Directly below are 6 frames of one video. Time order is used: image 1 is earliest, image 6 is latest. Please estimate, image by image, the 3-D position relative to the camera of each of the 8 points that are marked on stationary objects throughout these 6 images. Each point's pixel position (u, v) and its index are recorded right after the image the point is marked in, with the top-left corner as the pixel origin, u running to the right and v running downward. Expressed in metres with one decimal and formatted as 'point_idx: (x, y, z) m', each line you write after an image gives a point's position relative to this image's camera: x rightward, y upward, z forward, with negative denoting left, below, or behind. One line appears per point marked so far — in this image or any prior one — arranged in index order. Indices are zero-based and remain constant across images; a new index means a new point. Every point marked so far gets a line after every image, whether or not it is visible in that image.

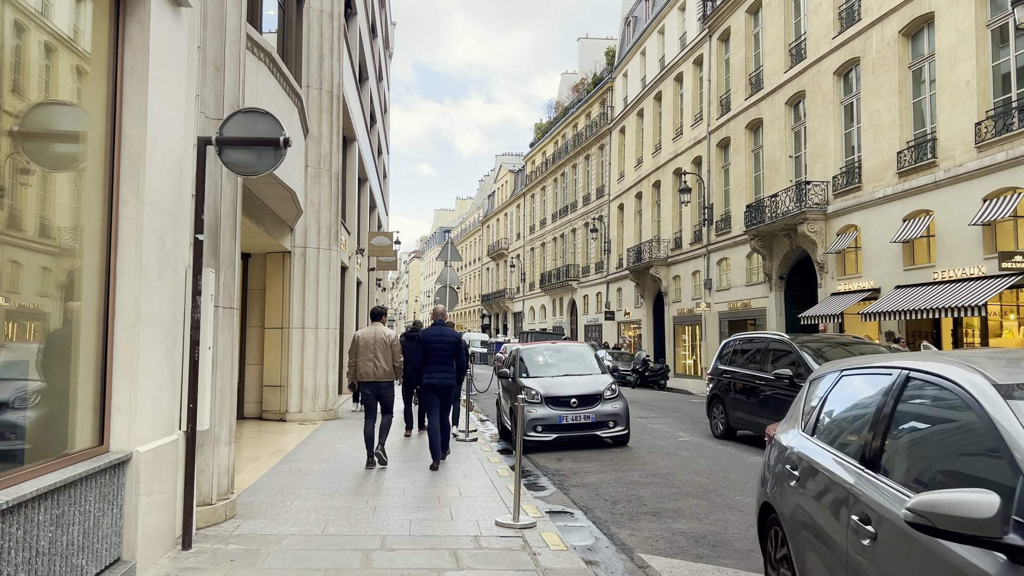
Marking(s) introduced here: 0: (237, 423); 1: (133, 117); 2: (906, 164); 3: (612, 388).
0: (-4.5, -2.2, +12.9) m
1: (-2.1, +1.0, +4.4) m
2: (+9.9, +3.1, +19.6) m
3: (+1.4, -1.4, +11.0) m
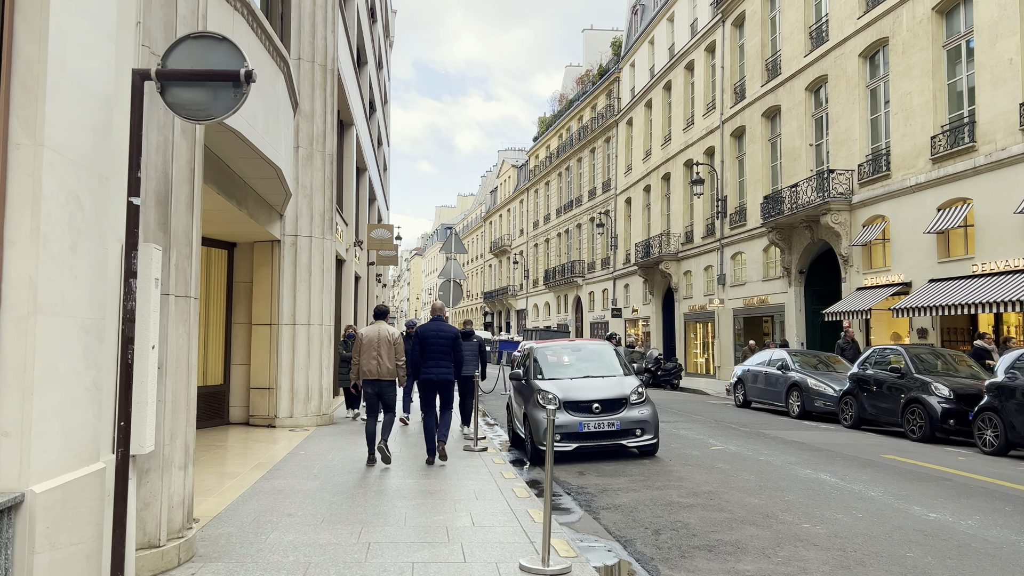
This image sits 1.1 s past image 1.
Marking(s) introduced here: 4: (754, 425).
0: (-4.4, -2.1, +11.7) m
1: (-2.0, +1.1, +3.2) m
2: (+10.1, +3.2, +18.4) m
3: (+1.6, -1.3, +9.8) m
4: (+4.2, -2.4, +13.6) m
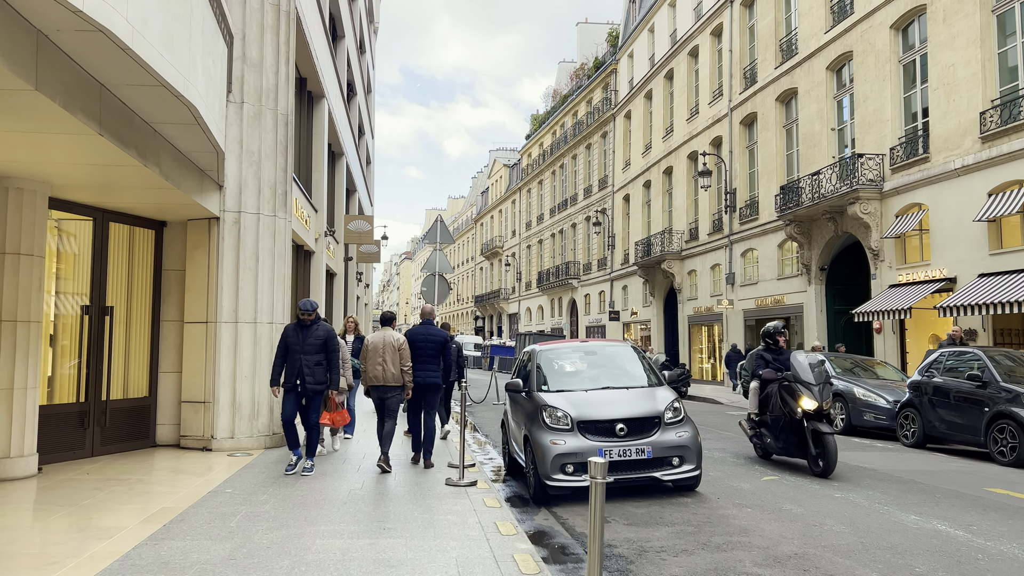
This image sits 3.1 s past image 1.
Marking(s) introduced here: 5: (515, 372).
0: (-4.4, -2.0, +9.3) m
1: (-1.9, +1.3, +0.9) m
2: (+9.9, +3.3, +16.2) m
3: (+1.6, -1.2, +7.5) m
4: (+4.1, -2.3, +11.3) m
5: (0.0, -1.0, +9.4) m
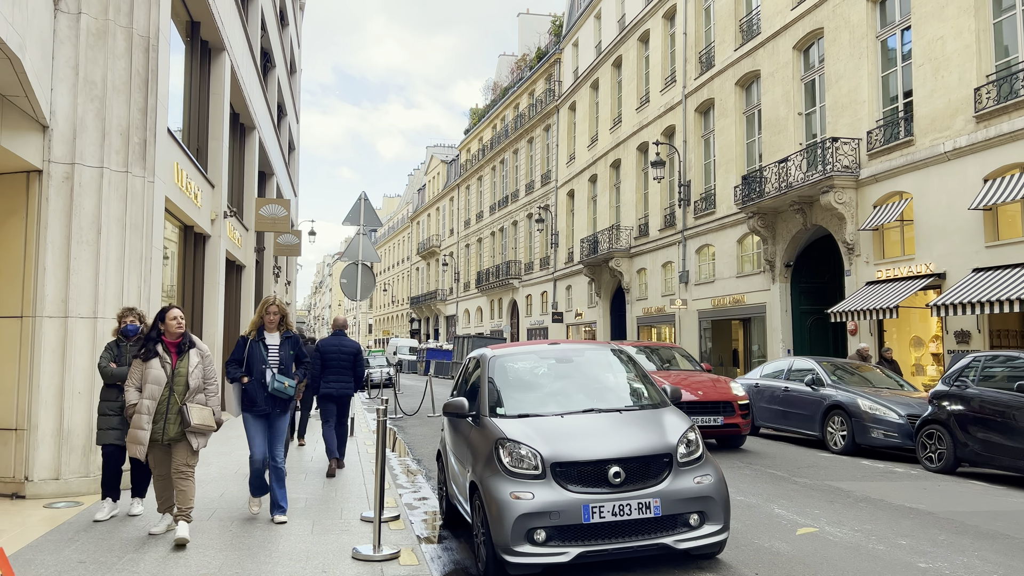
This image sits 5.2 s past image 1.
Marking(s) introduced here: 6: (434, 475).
0: (-4.9, -1.8, +6.5) m
1: (-1.8, +1.5, -1.7) m
2: (+8.8, +3.4, +14.6) m
3: (+1.2, -1.0, +5.2) m
4: (+3.4, -2.1, +9.1) m
5: (-0.5, -0.9, +7.0) m
6: (-0.9, -2.2, +9.3) m
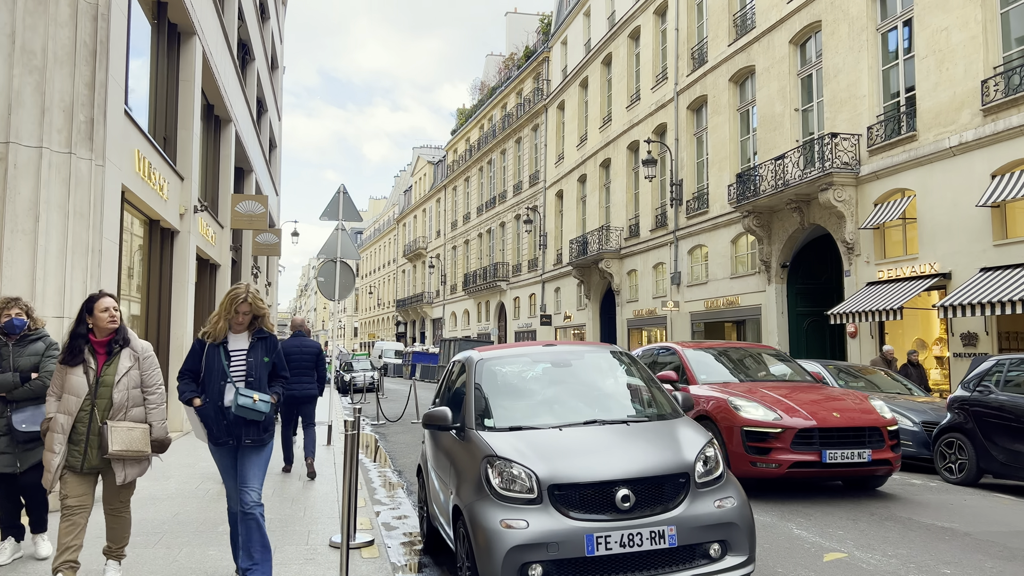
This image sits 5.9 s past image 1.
0: (-5.0, -1.8, +5.7) m
1: (-1.7, +1.5, -2.4) m
2: (+8.6, +3.4, +14.0) m
3: (+1.1, -1.0, +4.5) m
4: (+3.3, -2.1, +8.5) m
5: (-0.6, -0.8, +6.2) m
6: (-1.0, -2.2, +8.5) m
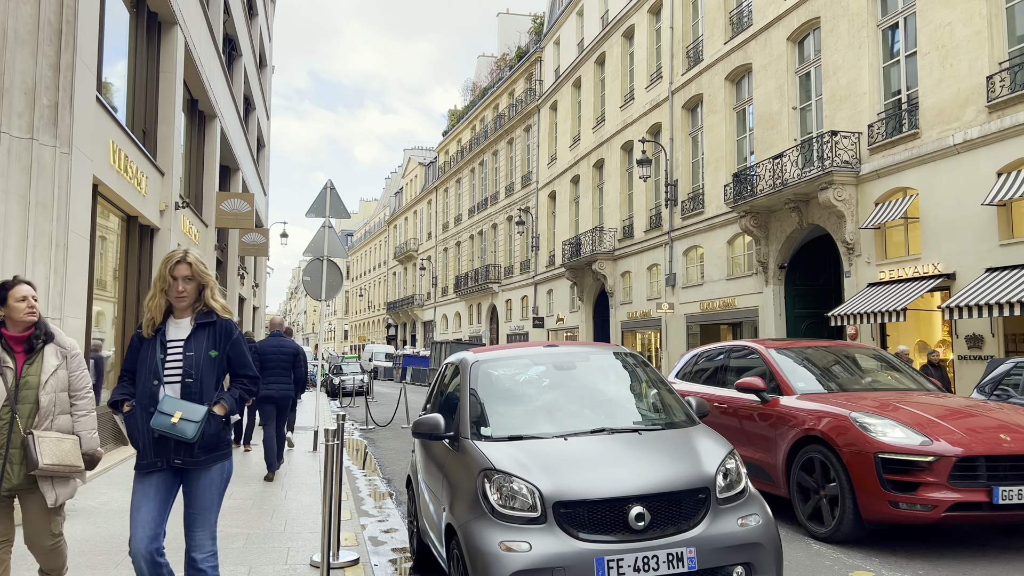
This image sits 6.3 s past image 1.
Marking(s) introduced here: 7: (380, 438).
0: (-5.0, -1.7, +5.2) m
1: (-1.6, +1.6, -2.9) m
2: (+8.5, +3.4, +13.7) m
3: (+1.1, -0.9, +4.0) m
4: (+3.2, -2.1, +8.0) m
5: (-0.6, -0.8, +5.8) m
6: (-1.1, -2.2, +8.1) m
7: (-2.4, -2.7, +14.0) m
